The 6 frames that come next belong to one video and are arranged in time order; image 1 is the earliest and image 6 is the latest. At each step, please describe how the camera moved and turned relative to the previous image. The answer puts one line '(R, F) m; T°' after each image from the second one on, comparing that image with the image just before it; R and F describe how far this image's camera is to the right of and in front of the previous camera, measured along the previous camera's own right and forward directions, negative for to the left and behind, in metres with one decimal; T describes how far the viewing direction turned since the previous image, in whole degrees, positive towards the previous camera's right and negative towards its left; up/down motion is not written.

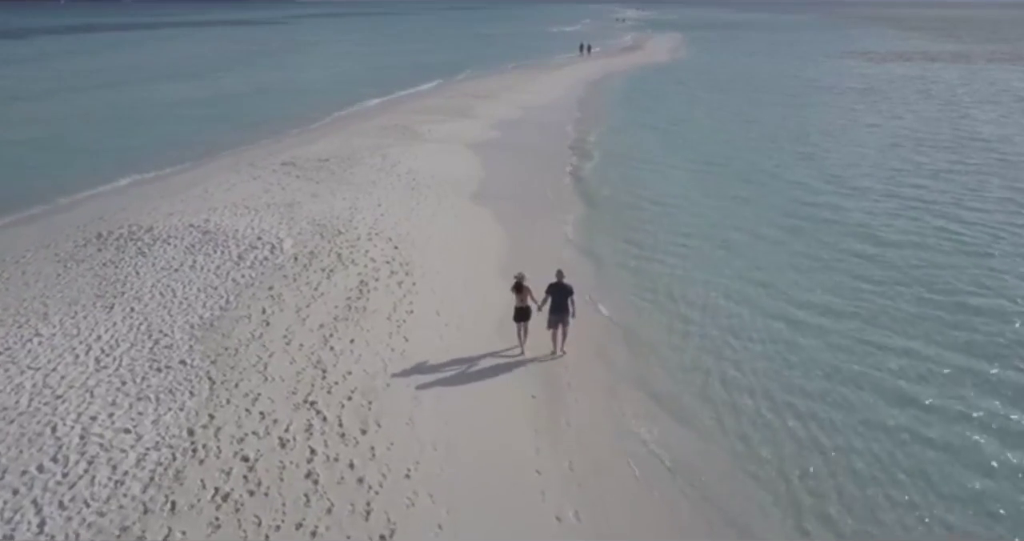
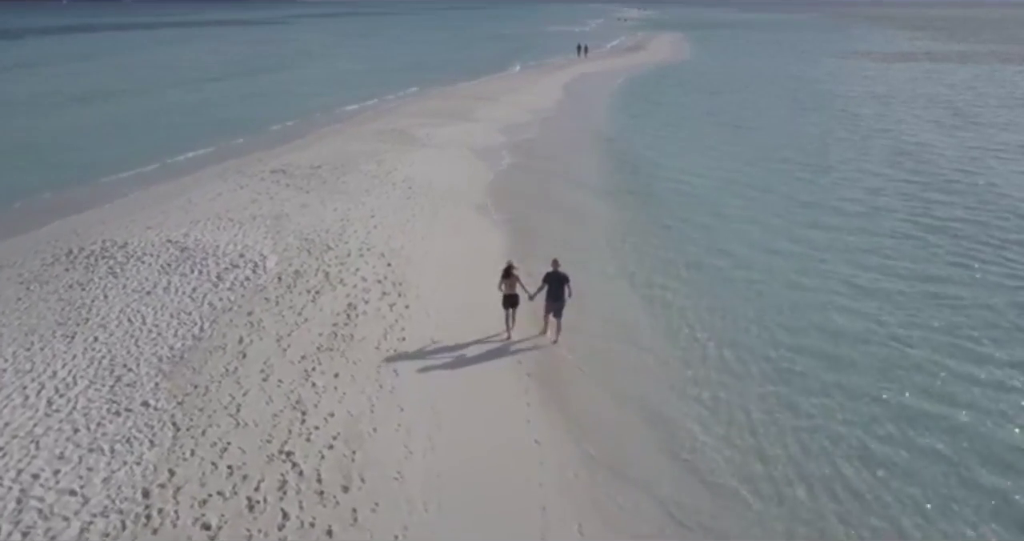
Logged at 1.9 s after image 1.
(0.0, +1.3) m; 0°
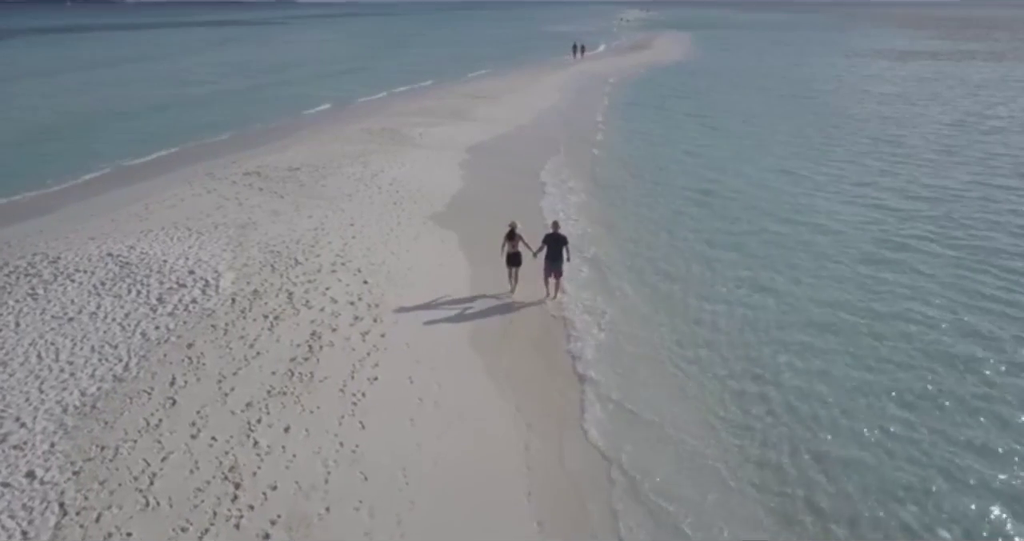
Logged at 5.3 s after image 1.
(+0.1, +2.5) m; 0°
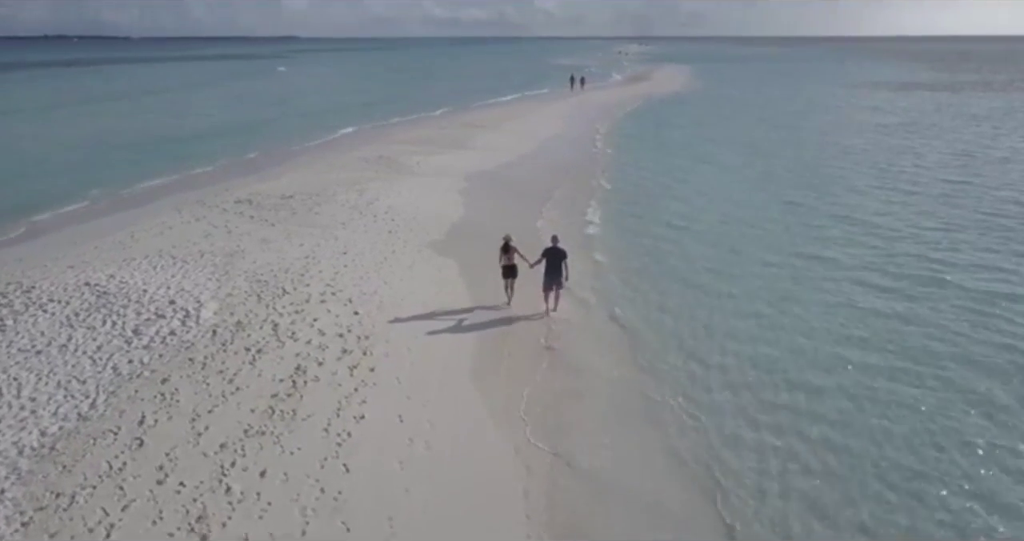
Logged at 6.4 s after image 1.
(0.0, +0.7) m; 0°
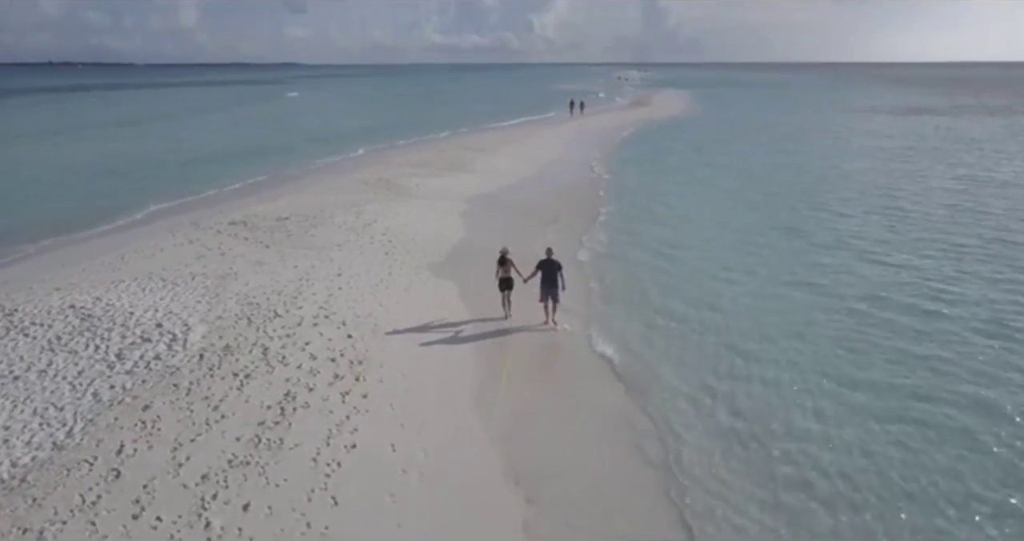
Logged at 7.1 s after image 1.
(0.0, +0.4) m; 0°
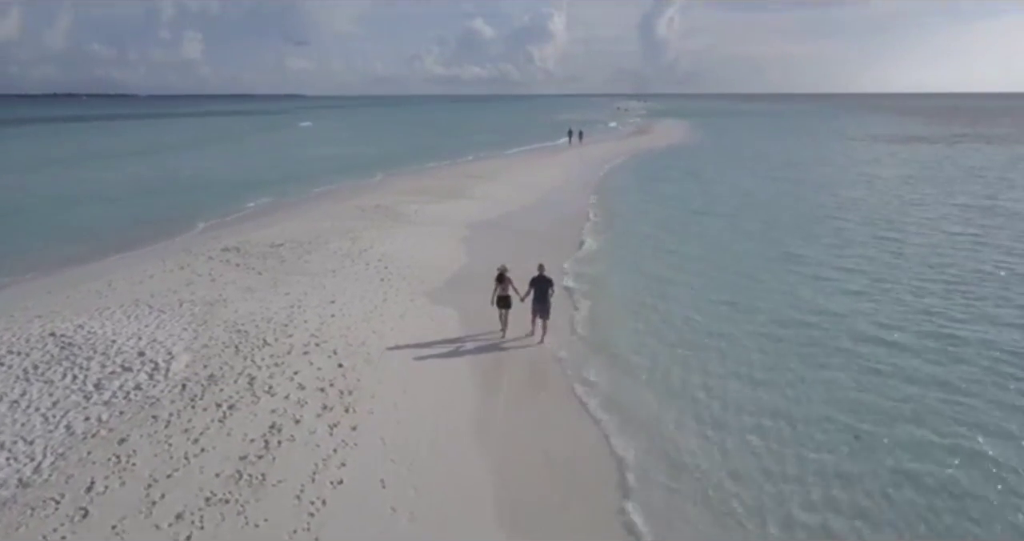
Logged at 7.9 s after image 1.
(0.0, +0.5) m; 0°
